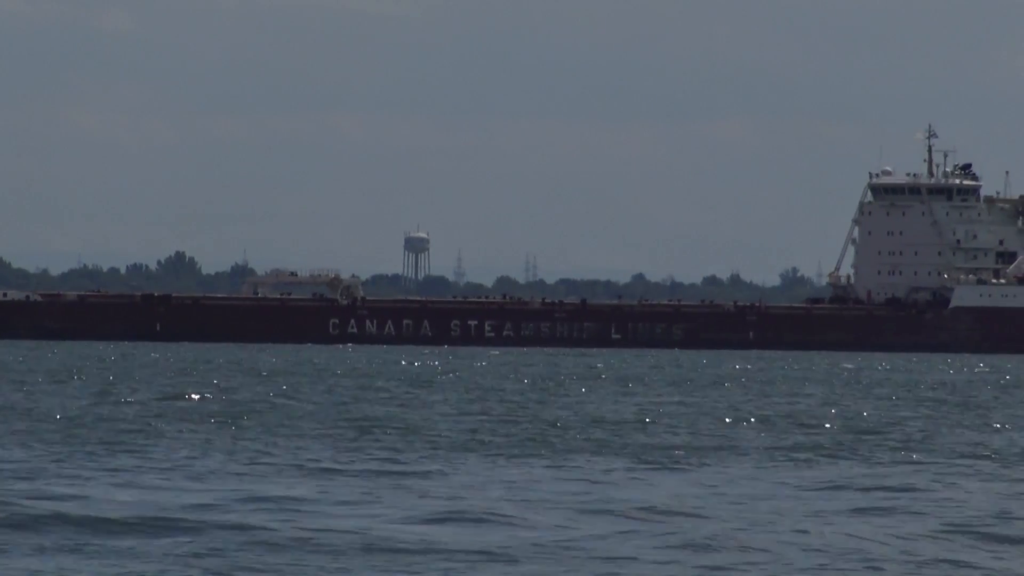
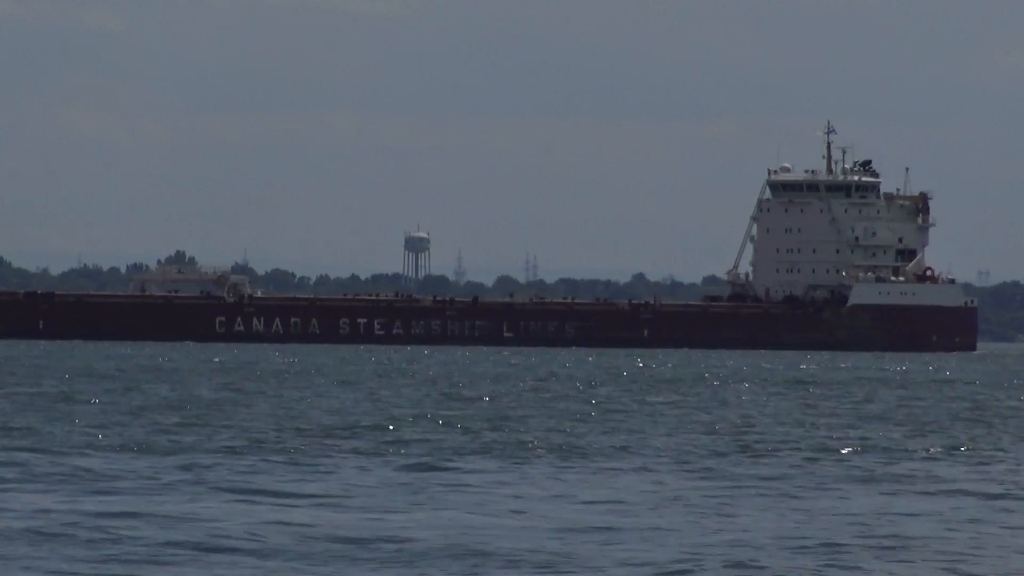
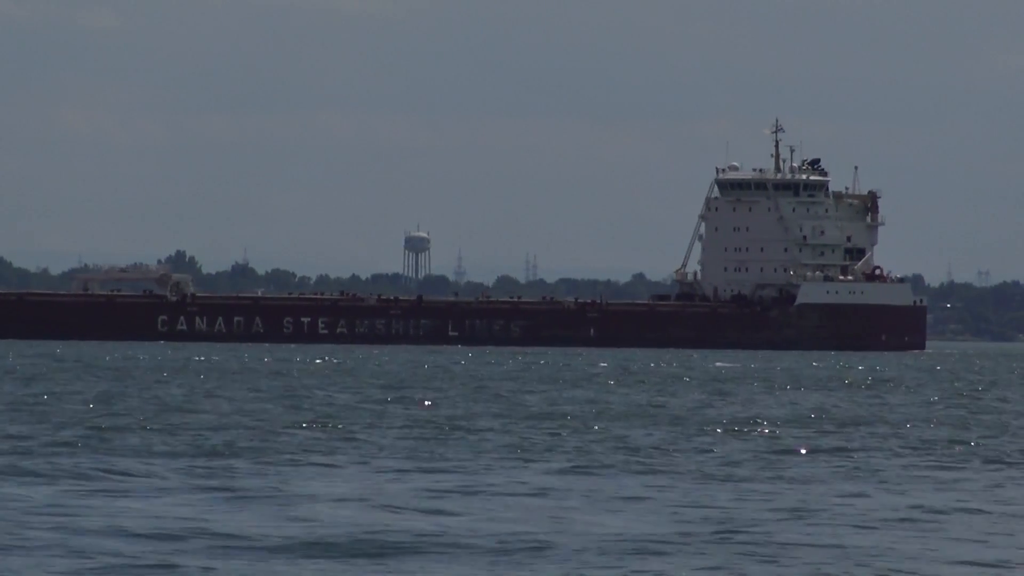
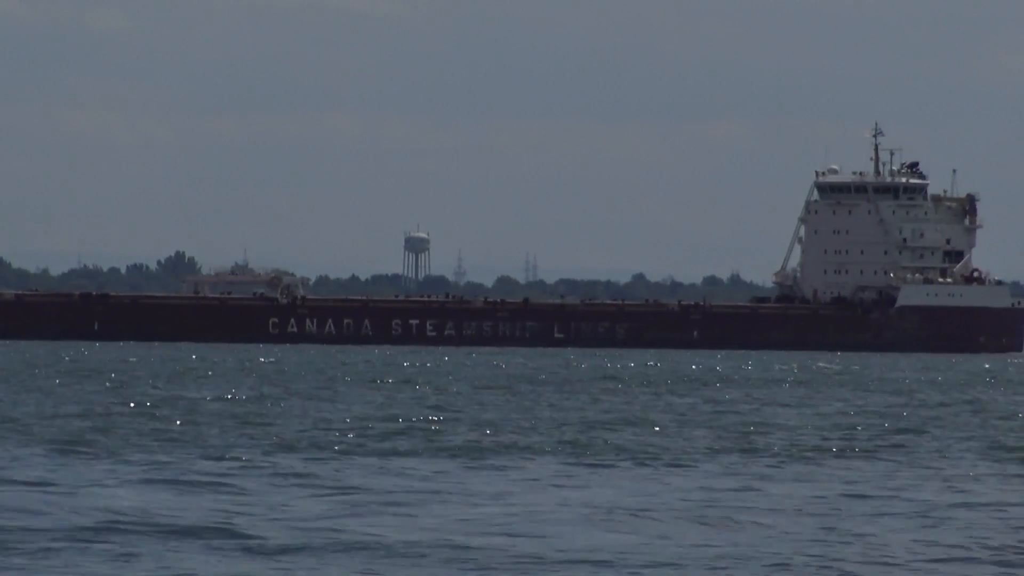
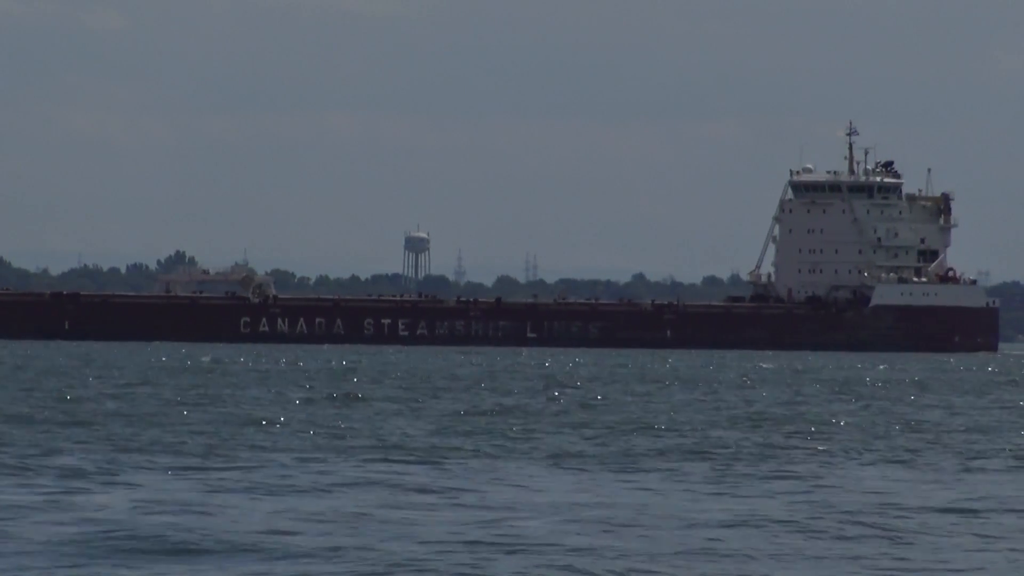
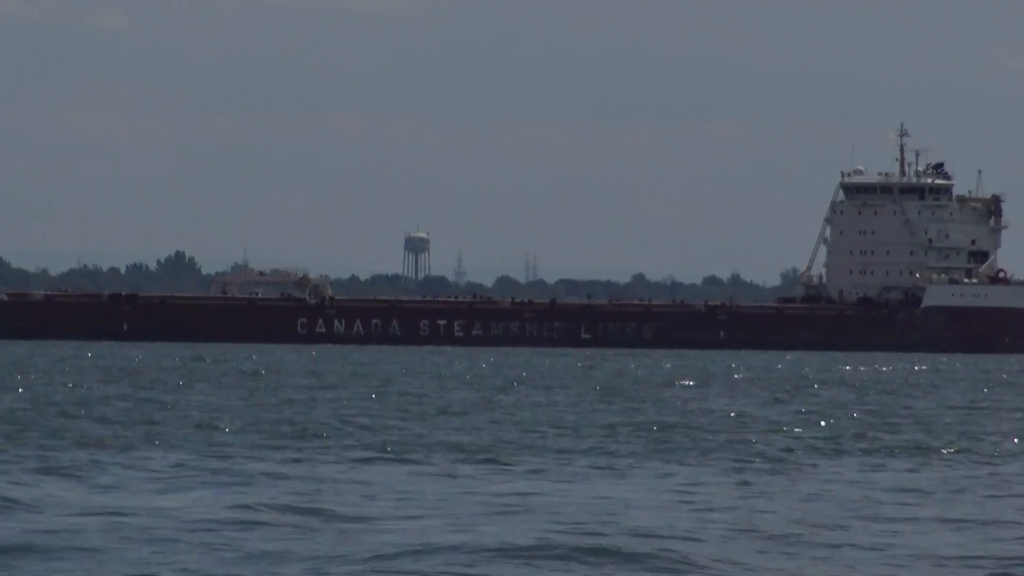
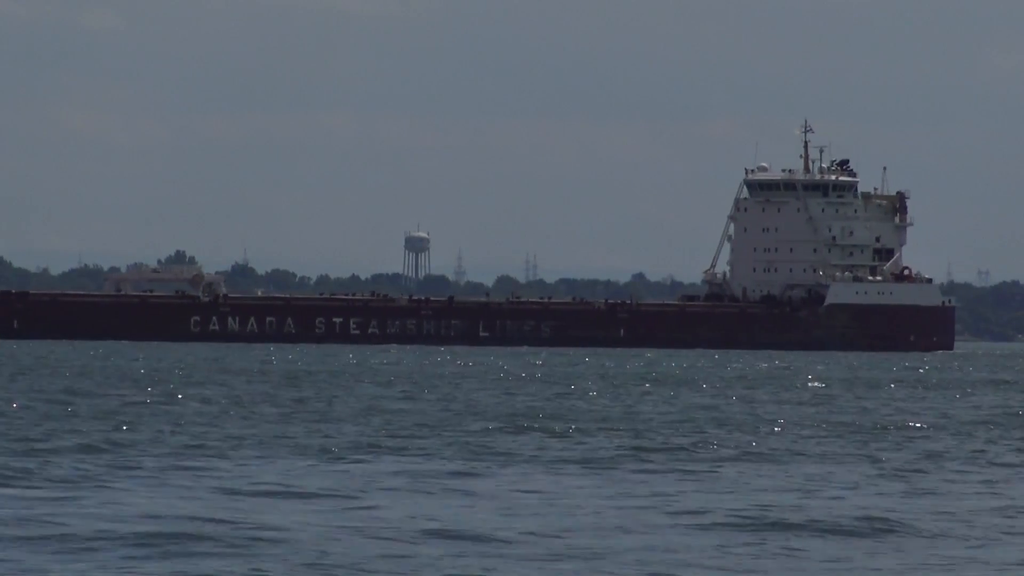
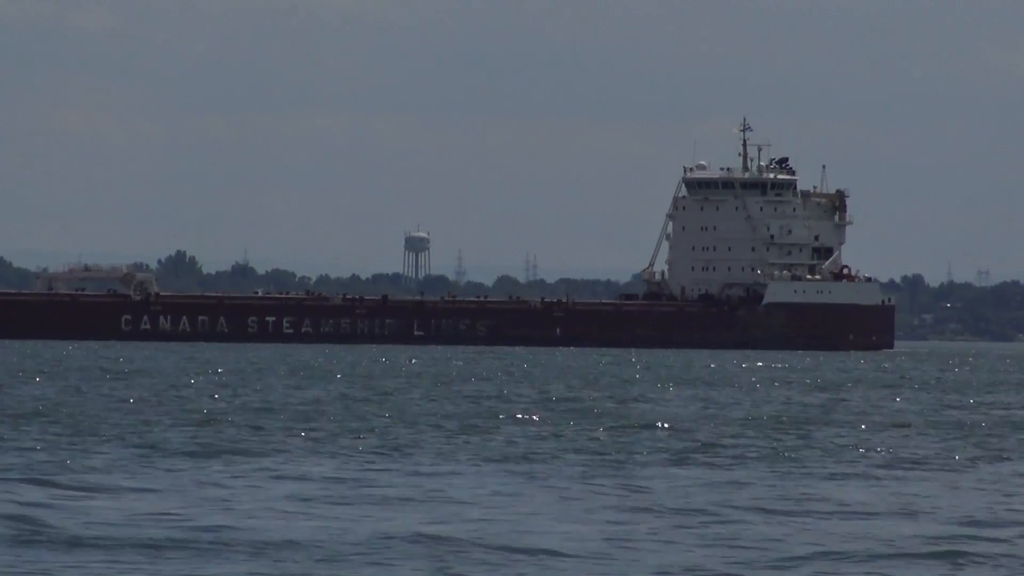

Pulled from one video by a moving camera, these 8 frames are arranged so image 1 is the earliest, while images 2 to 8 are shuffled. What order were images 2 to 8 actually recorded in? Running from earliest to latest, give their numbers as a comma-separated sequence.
6, 4, 5, 2, 7, 3, 8
